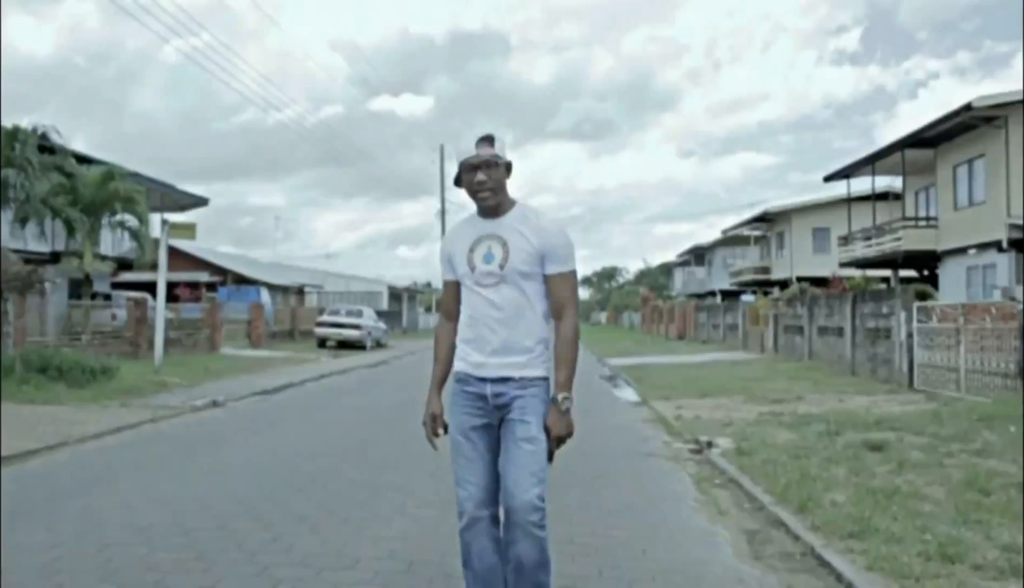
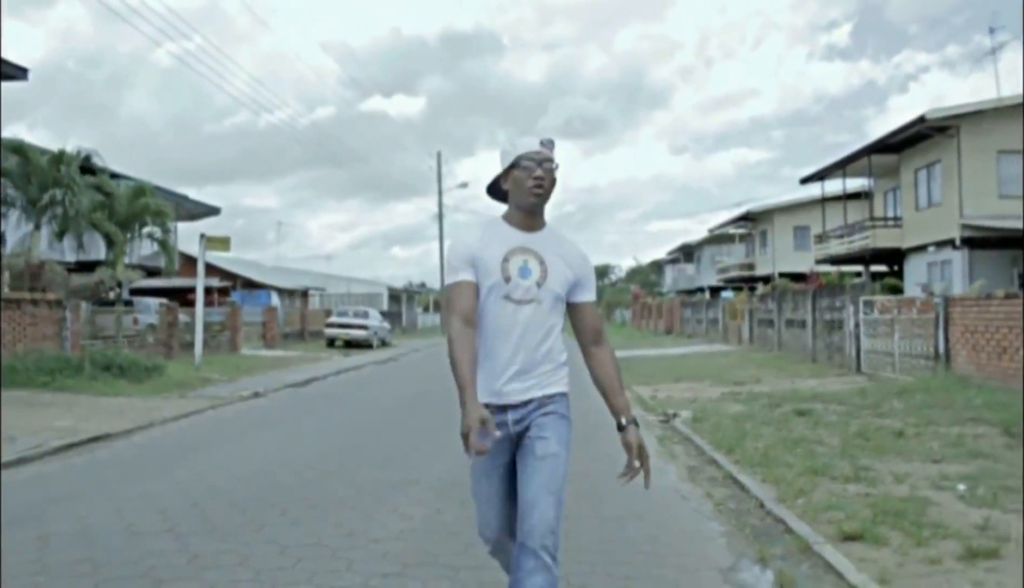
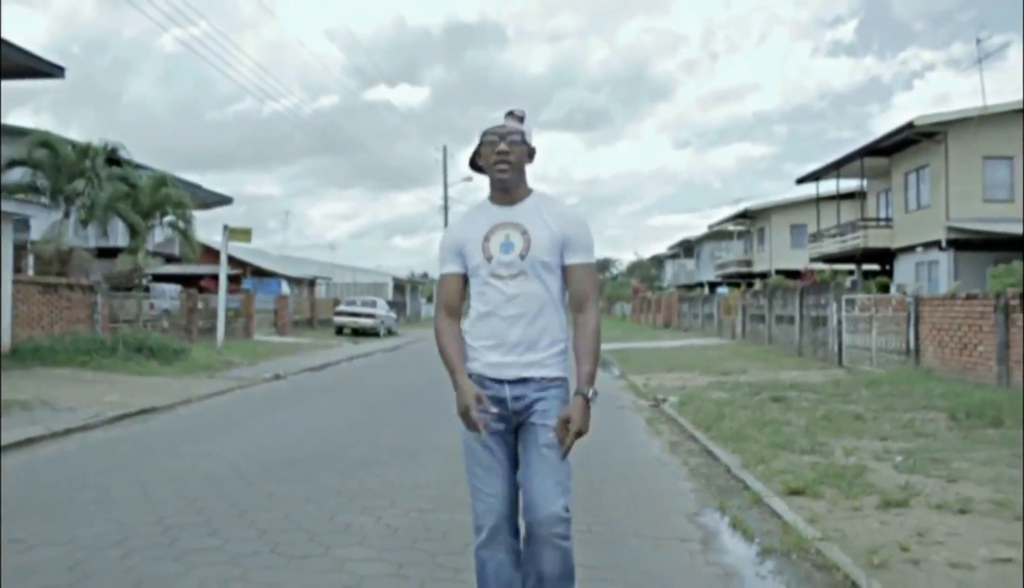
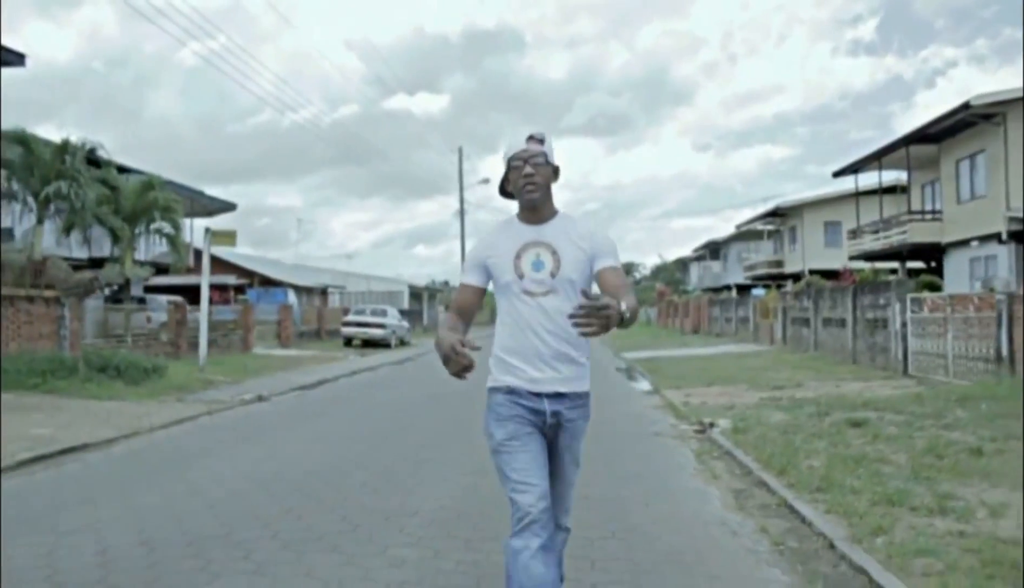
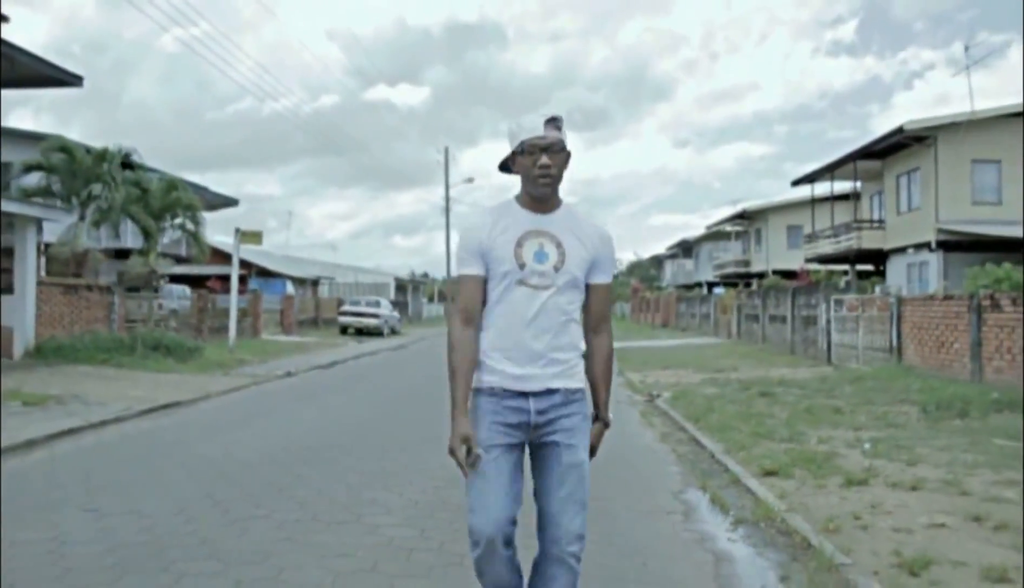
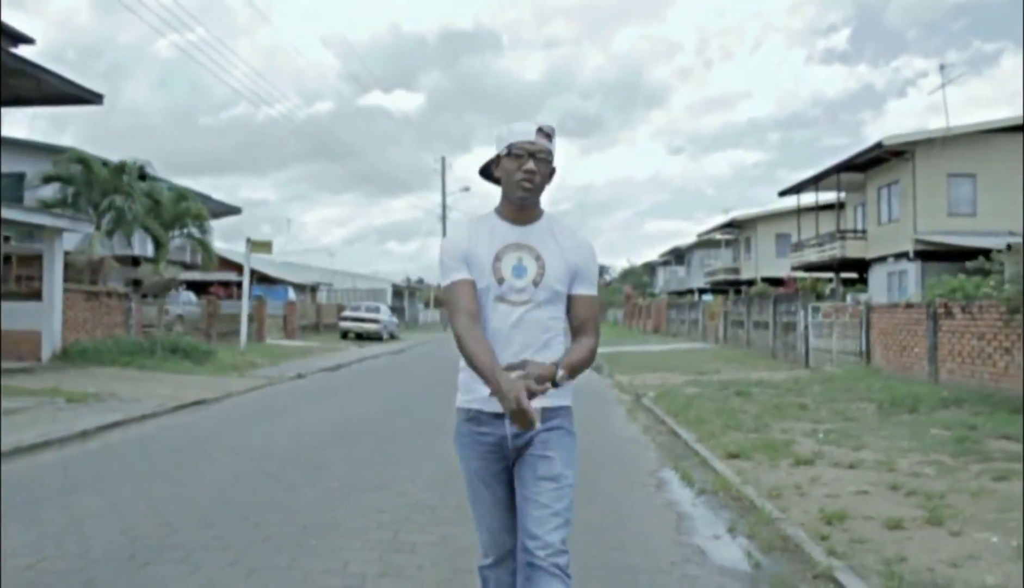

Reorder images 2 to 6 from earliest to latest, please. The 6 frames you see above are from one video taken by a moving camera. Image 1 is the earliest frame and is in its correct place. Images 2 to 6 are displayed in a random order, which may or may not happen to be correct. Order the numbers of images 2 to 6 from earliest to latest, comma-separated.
4, 2, 3, 5, 6
